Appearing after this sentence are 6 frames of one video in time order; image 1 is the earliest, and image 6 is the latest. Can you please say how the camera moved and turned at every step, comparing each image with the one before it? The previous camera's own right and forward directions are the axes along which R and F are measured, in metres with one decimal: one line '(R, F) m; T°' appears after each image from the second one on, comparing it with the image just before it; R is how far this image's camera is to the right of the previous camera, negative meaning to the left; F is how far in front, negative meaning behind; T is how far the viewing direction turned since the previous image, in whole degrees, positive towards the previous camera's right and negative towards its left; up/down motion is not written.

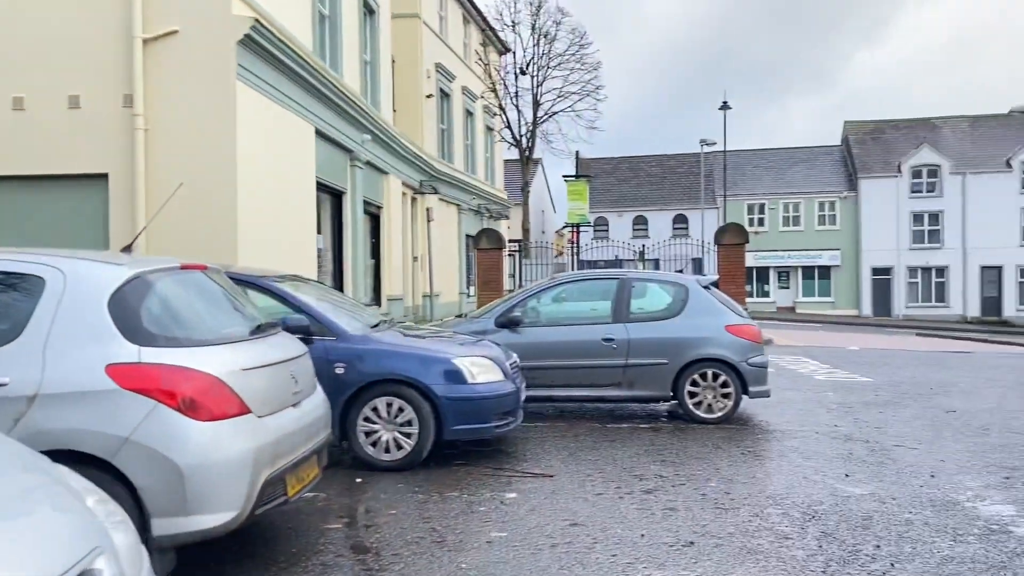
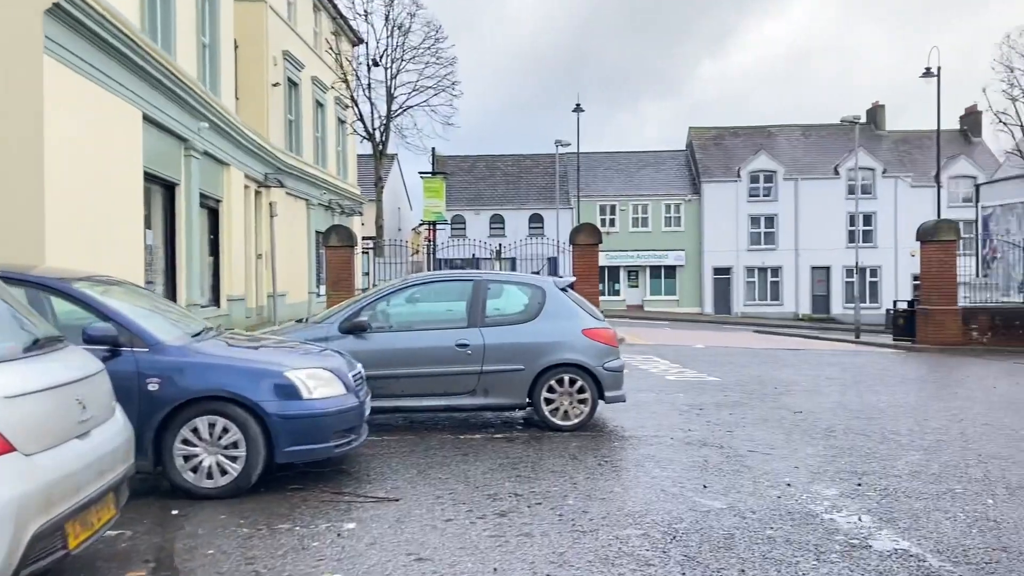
(+0.1, +0.5) m; +9°
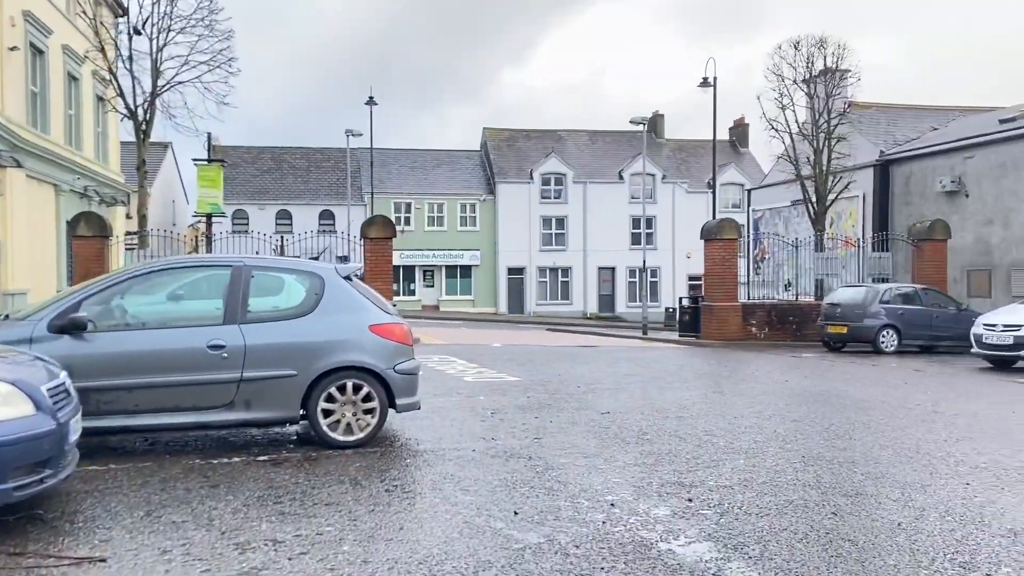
(+0.2, +1.2) m; +14°
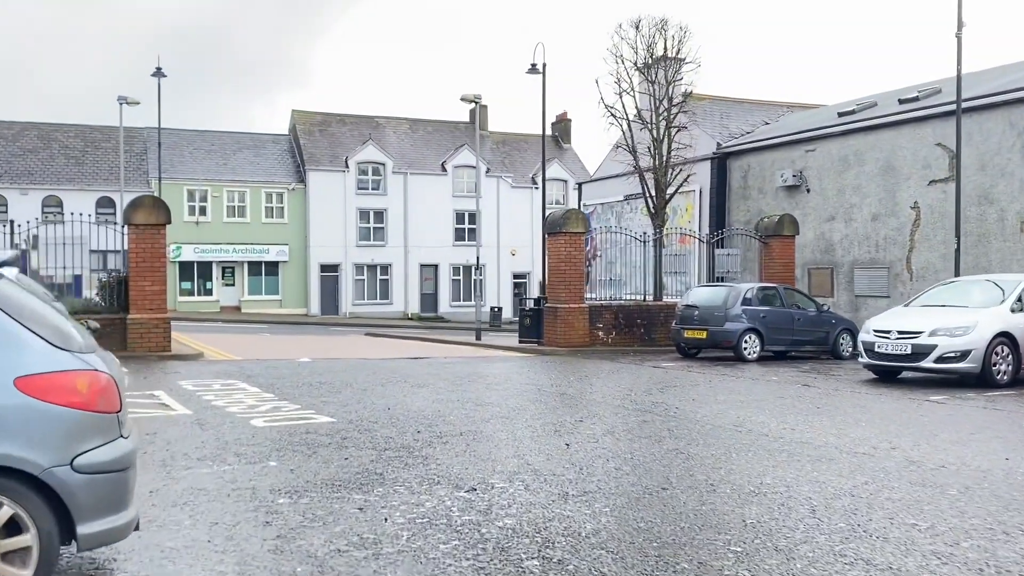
(0.0, +3.1) m; +12°
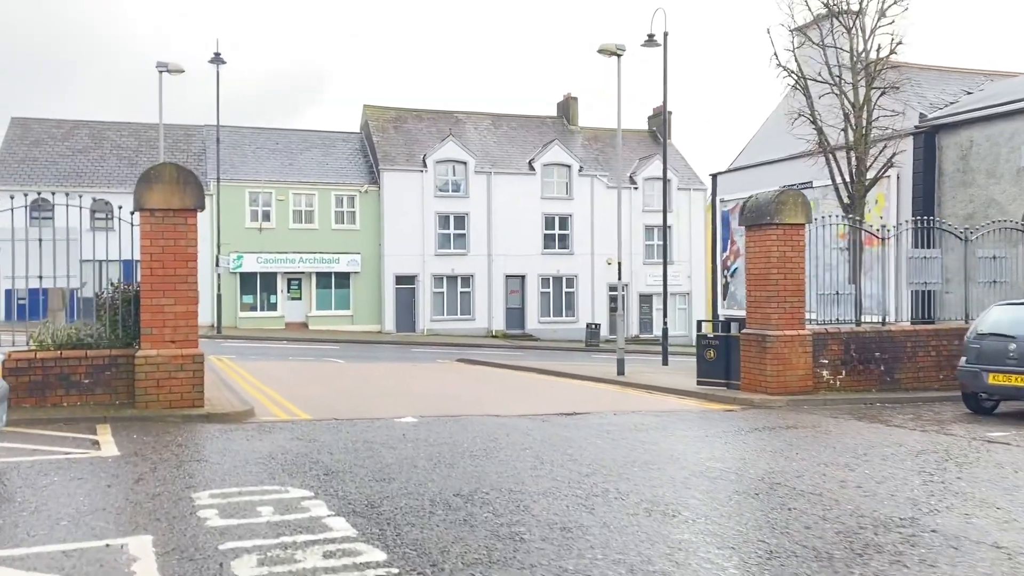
(-1.8, +5.5) m; -4°
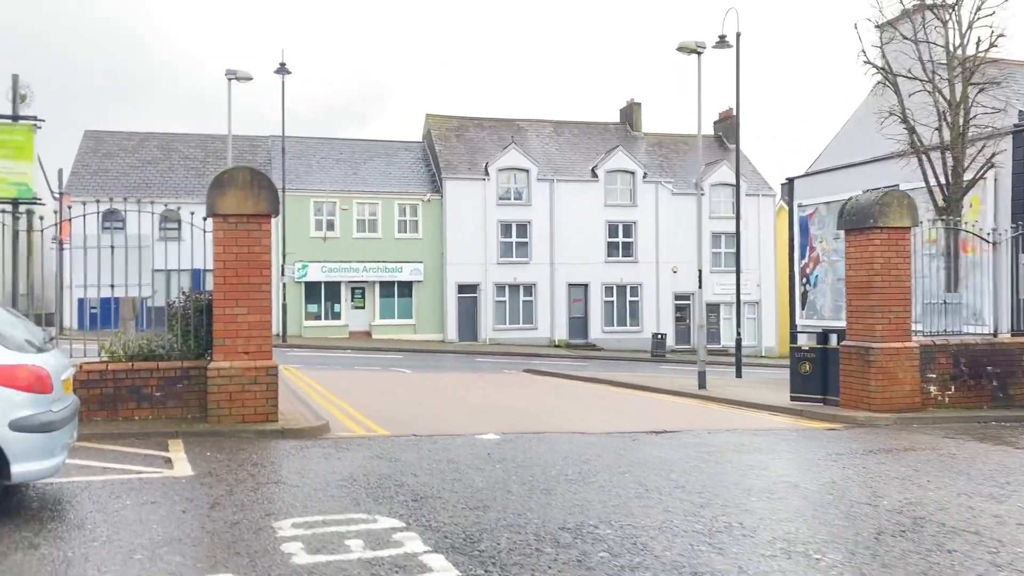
(-0.3, +0.6) m; -4°
